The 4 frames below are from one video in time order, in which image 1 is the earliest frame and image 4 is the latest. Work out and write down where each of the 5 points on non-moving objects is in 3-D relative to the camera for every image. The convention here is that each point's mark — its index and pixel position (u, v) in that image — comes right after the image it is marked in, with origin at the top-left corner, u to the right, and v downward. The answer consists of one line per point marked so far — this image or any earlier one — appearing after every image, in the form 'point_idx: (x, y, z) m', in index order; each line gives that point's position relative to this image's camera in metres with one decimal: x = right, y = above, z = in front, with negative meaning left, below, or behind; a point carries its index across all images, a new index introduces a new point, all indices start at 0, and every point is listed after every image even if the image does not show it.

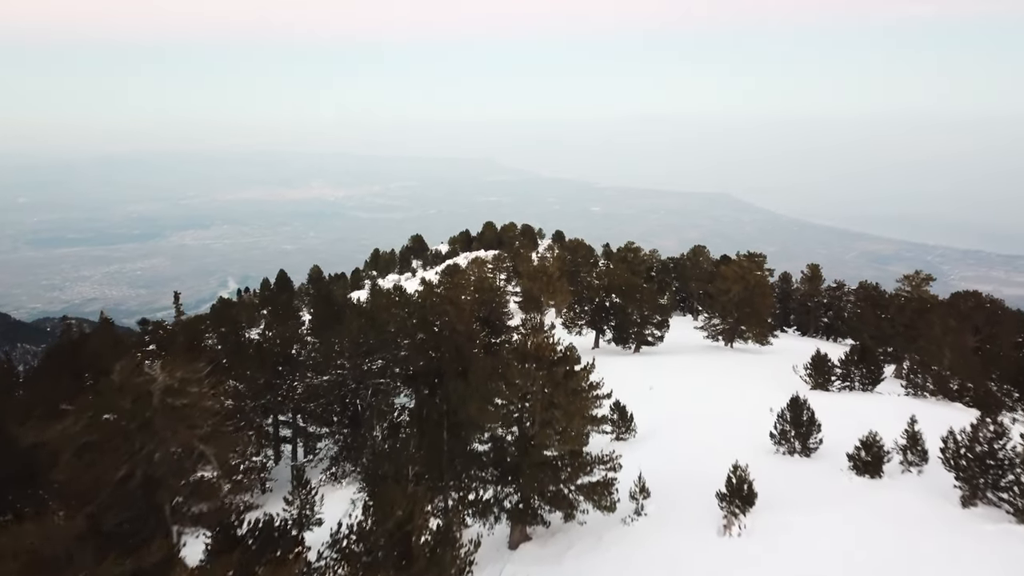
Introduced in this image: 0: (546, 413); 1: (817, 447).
0: (+0.6, -2.2, +14.0) m
1: (+6.3, -3.3, +16.6) m
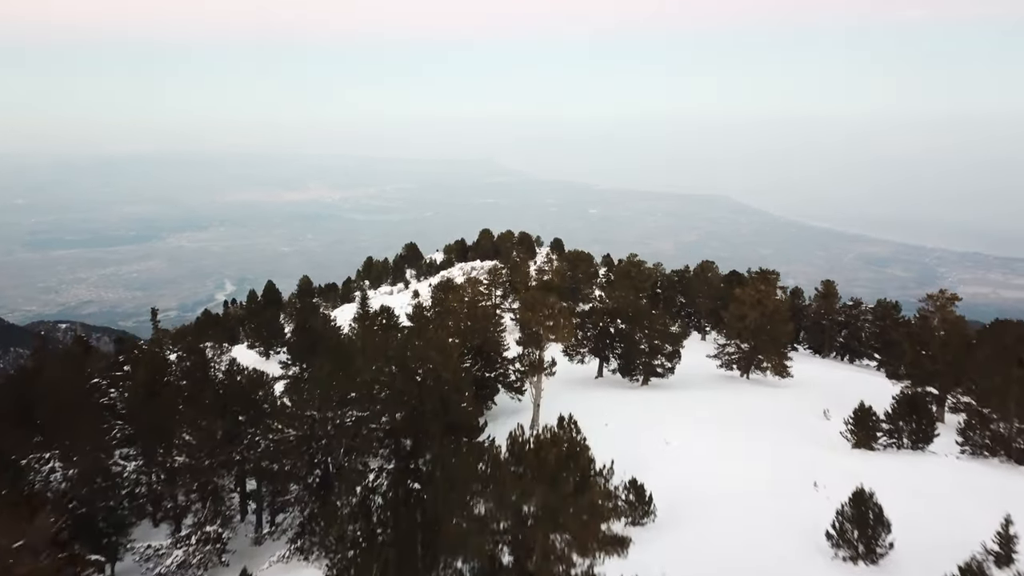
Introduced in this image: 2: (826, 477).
0: (+0.5, -3.3, +10.7) m
1: (+6.2, -4.4, +13.3) m
2: (+7.3, -4.4, +18.5) m
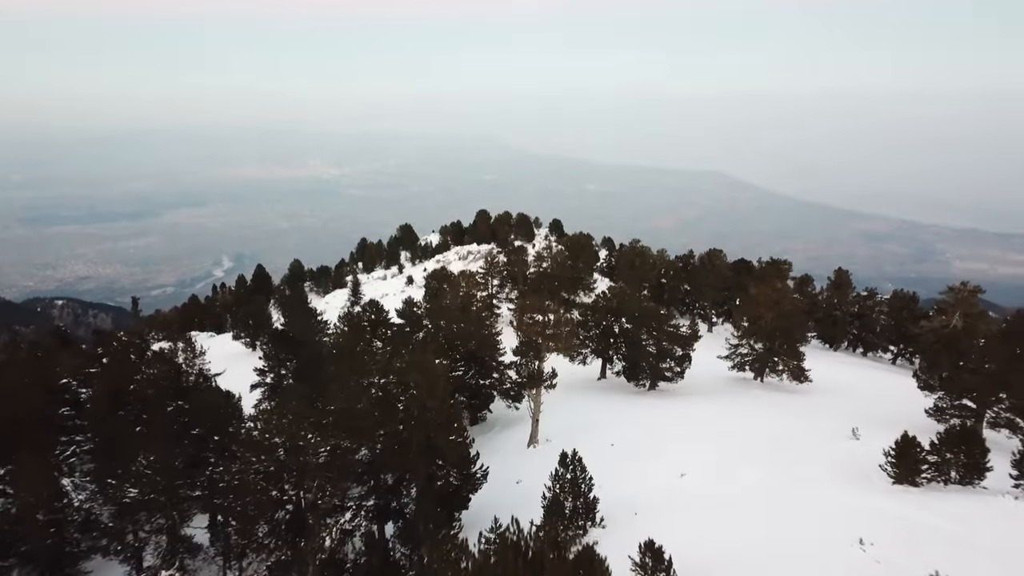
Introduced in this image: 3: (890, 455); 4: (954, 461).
0: (+0.4, -3.9, +8.1) m
1: (+6.1, -4.9, +10.8) m
2: (+7.2, -4.8, +16.0) m
3: (+9.1, -4.0, +19.5) m
4: (+10.2, -4.0, +18.4) m
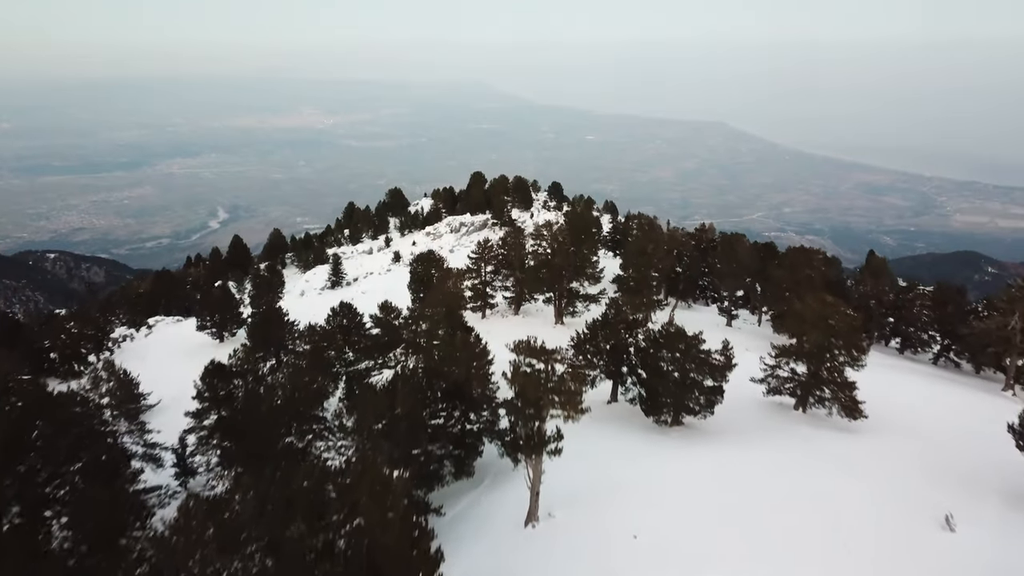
0: (+0.3, -5.9, +2.7) m
1: (+6.0, -6.7, +5.5) m
2: (+7.0, -6.3, +10.6) m
3: (+8.9, -5.3, +14.1) m
4: (+10.0, -5.3, +13.0) m
